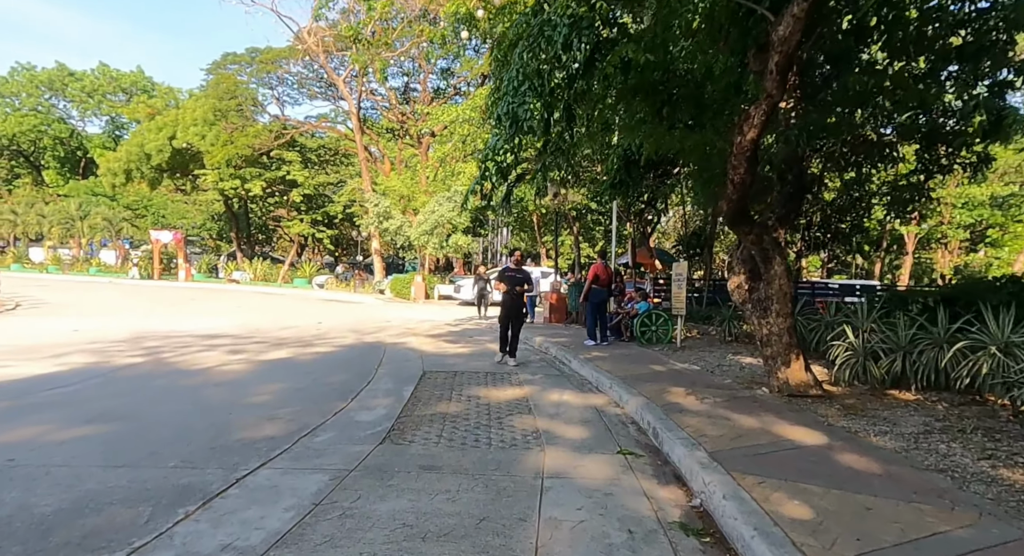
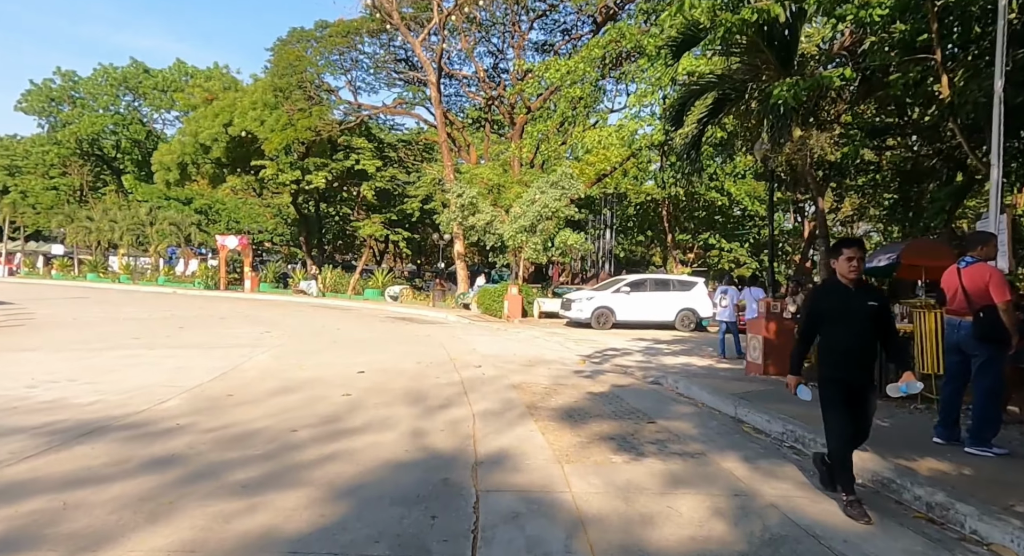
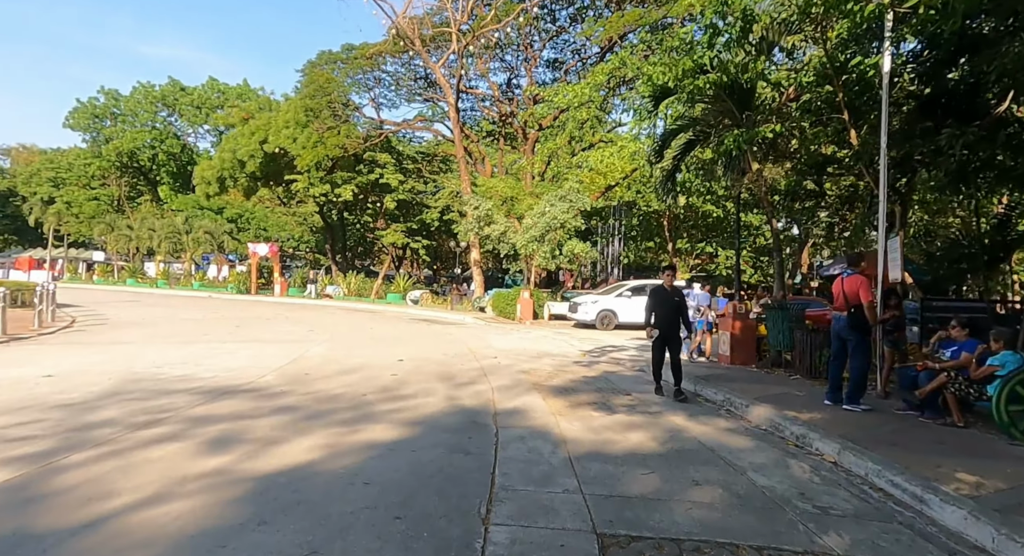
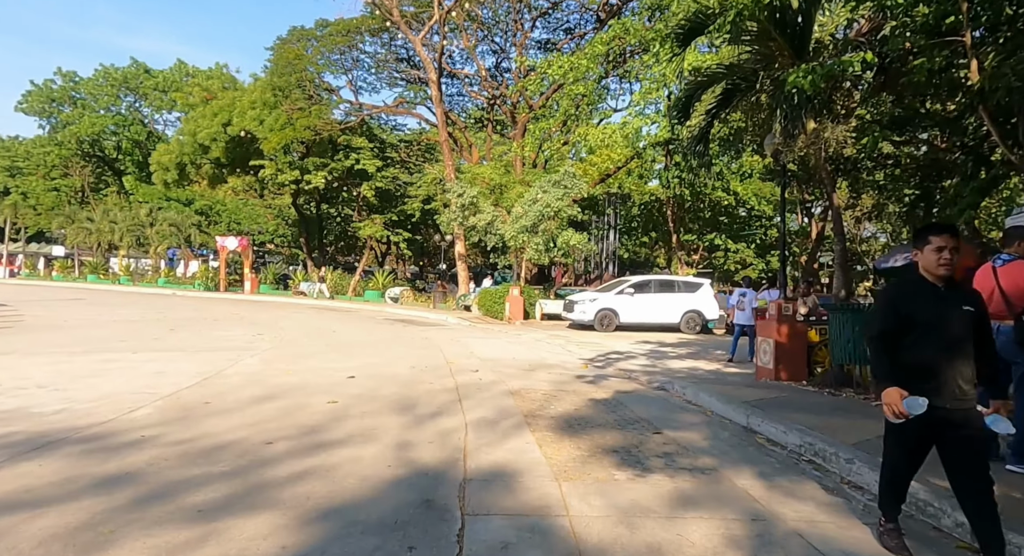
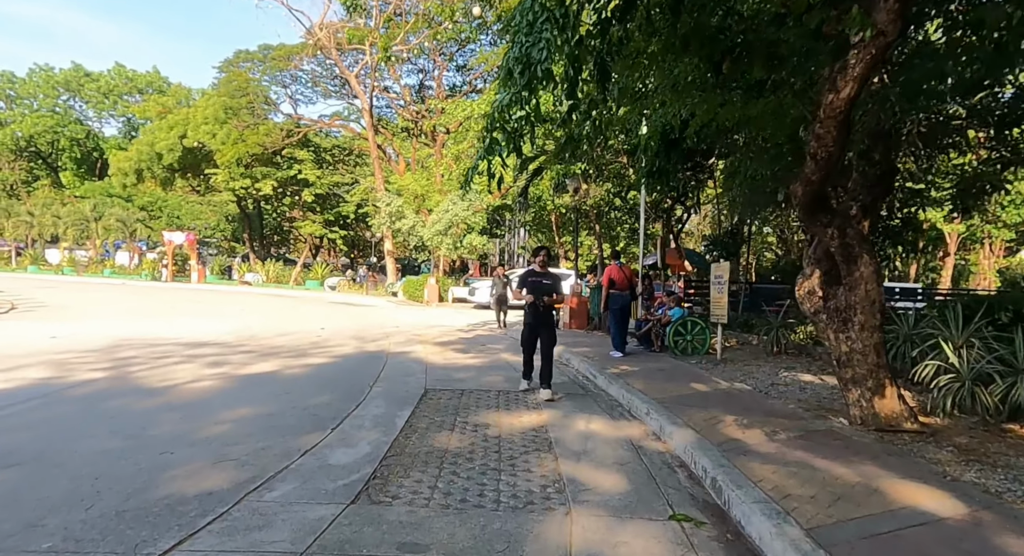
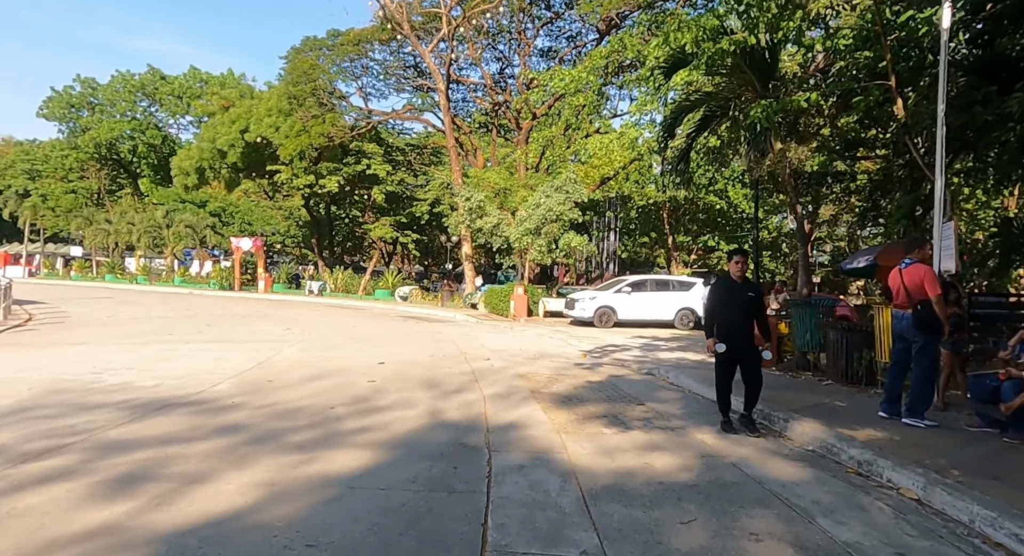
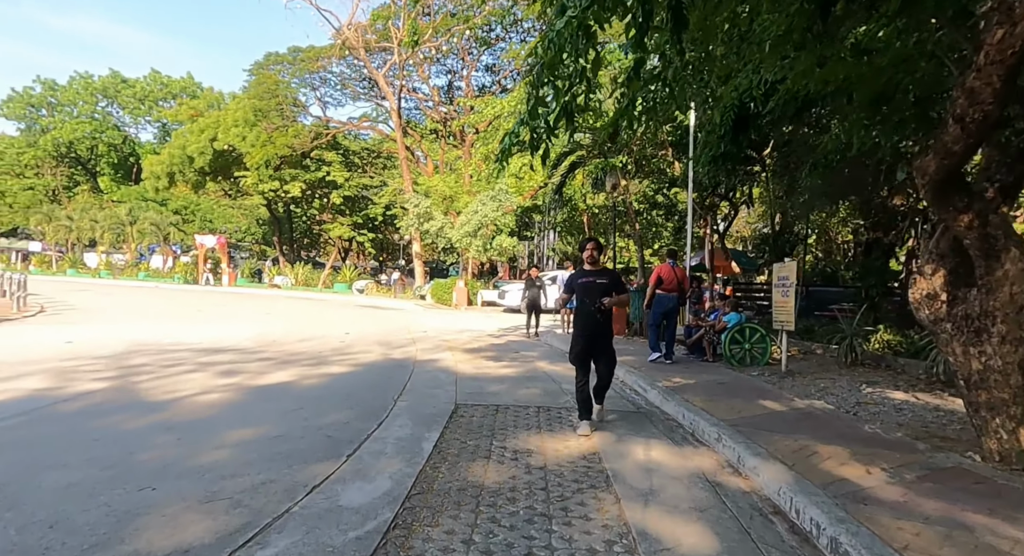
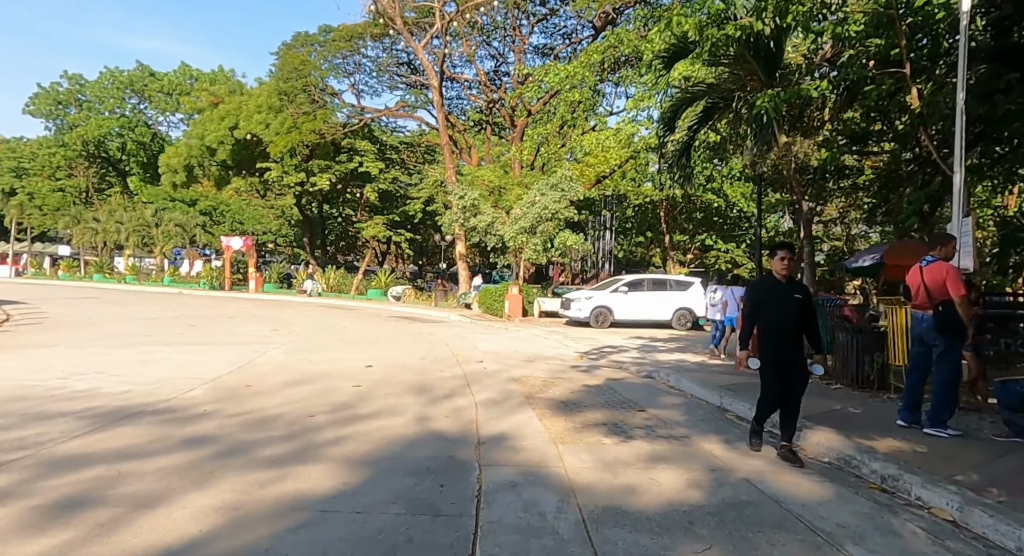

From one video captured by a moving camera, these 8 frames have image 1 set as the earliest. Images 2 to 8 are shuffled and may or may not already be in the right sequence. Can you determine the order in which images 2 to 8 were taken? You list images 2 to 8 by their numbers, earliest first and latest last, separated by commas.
5, 7, 3, 6, 8, 2, 4
